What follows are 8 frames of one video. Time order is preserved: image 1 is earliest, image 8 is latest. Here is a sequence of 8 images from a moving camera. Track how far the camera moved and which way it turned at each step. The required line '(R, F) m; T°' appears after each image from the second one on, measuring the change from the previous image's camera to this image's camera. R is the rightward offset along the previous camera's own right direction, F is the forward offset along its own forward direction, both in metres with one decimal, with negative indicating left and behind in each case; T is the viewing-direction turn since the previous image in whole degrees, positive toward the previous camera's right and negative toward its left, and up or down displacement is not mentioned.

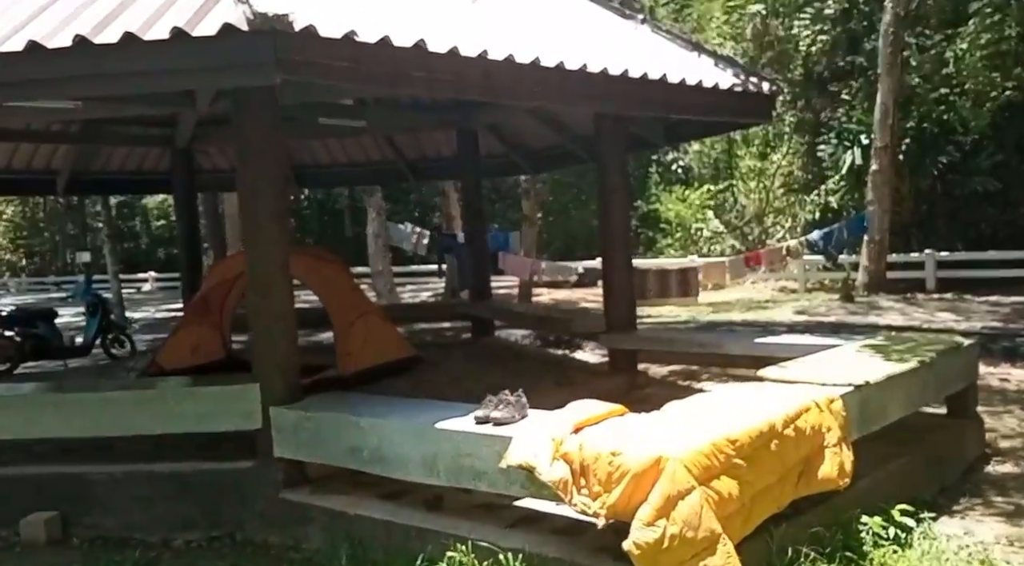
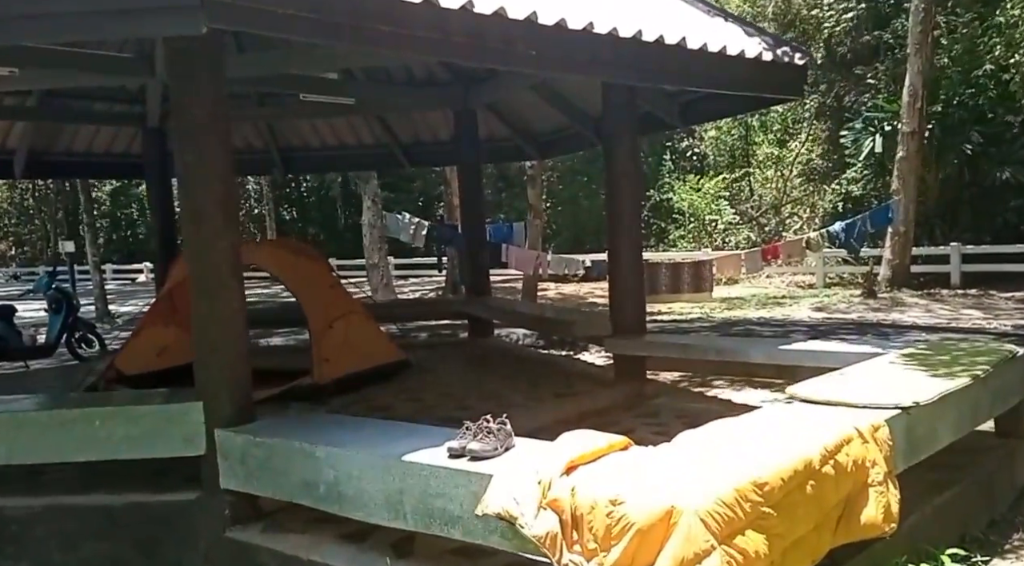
(+0.1, +0.7) m; -1°
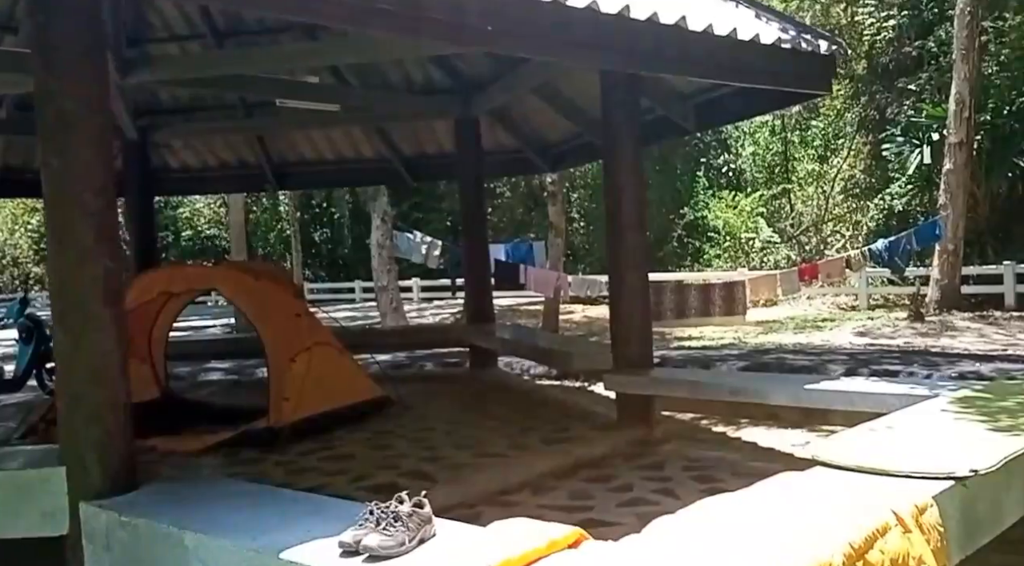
(+0.4, +0.9) m; -3°
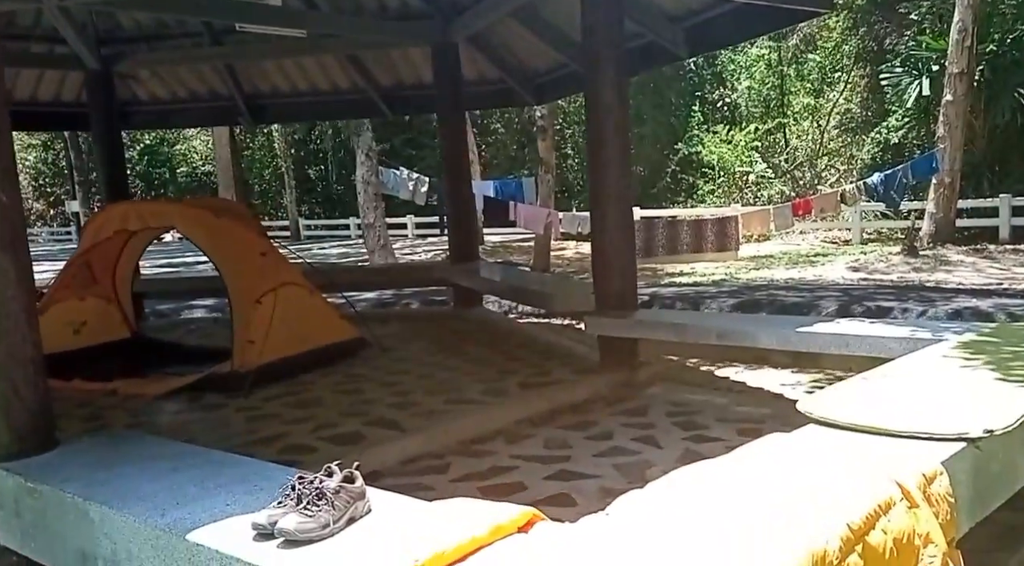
(+0.1, +0.3) m; 0°
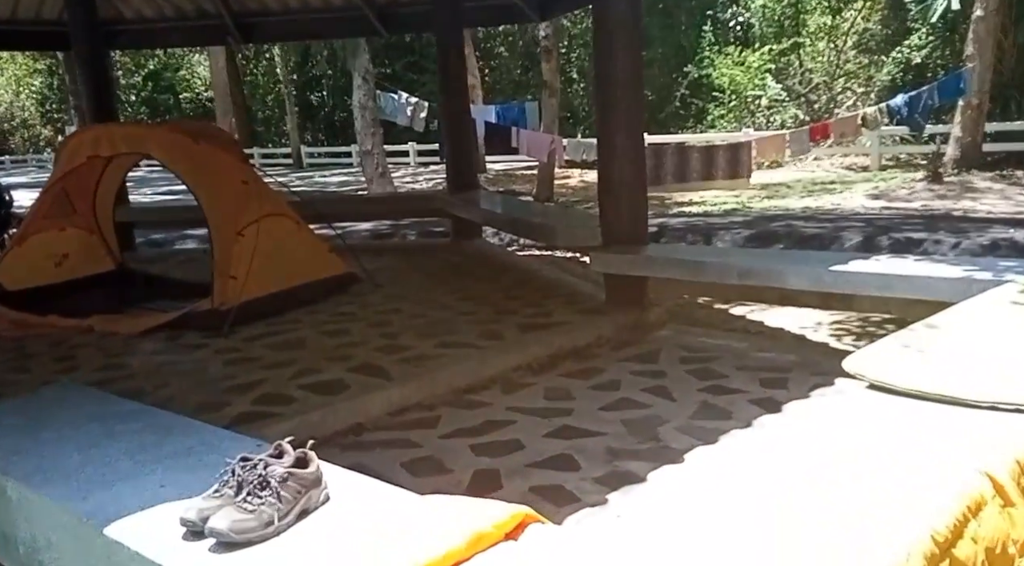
(0.0, +0.4) m; 0°
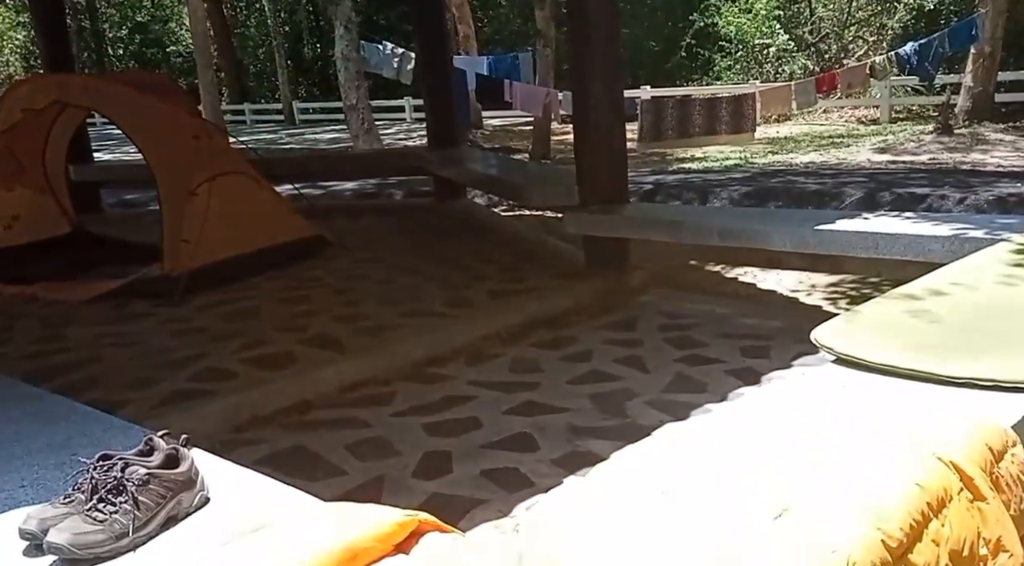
(+0.2, +0.3) m; 0°
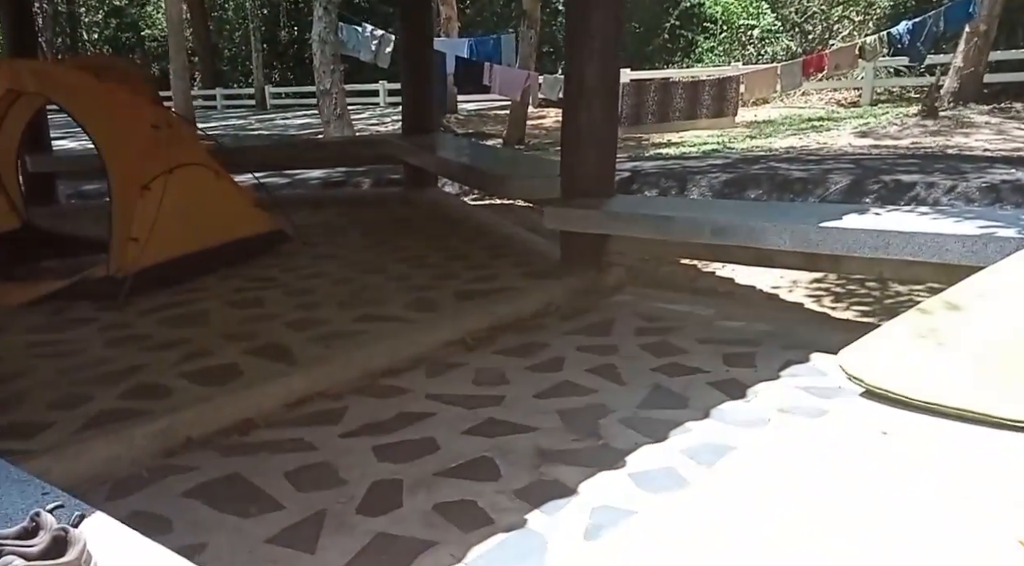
(+0.1, +0.3) m; +1°
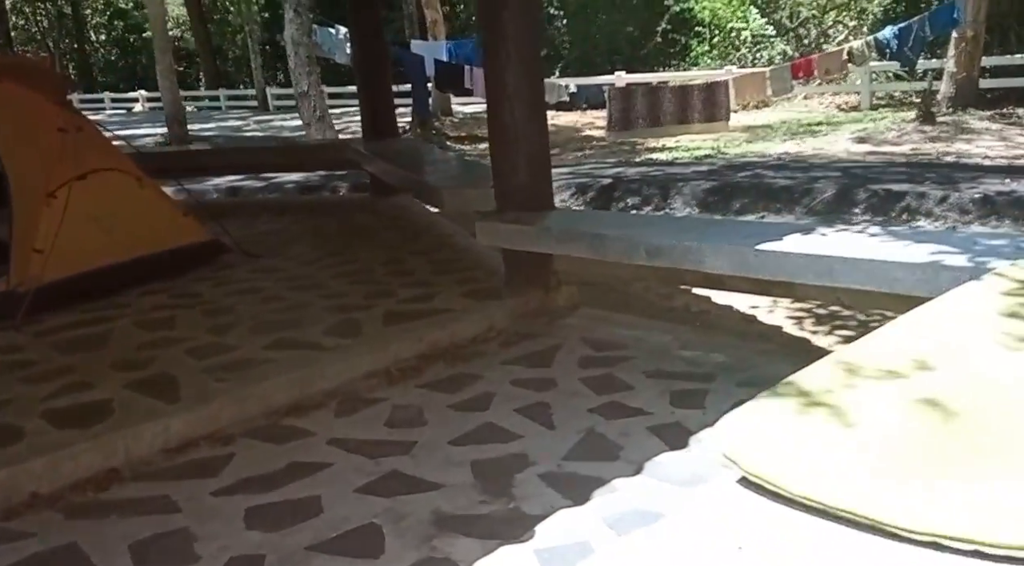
(+0.3, +0.4) m; 0°
